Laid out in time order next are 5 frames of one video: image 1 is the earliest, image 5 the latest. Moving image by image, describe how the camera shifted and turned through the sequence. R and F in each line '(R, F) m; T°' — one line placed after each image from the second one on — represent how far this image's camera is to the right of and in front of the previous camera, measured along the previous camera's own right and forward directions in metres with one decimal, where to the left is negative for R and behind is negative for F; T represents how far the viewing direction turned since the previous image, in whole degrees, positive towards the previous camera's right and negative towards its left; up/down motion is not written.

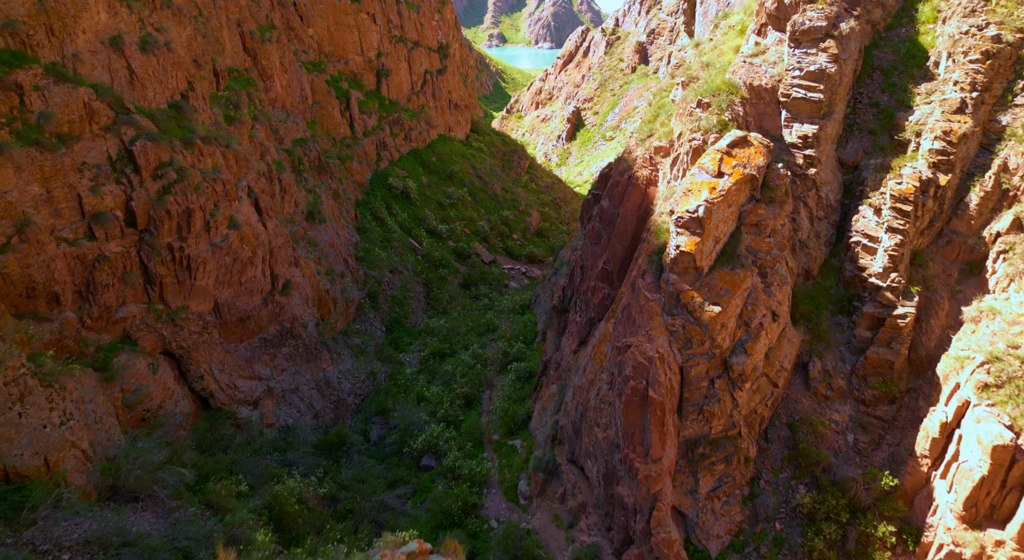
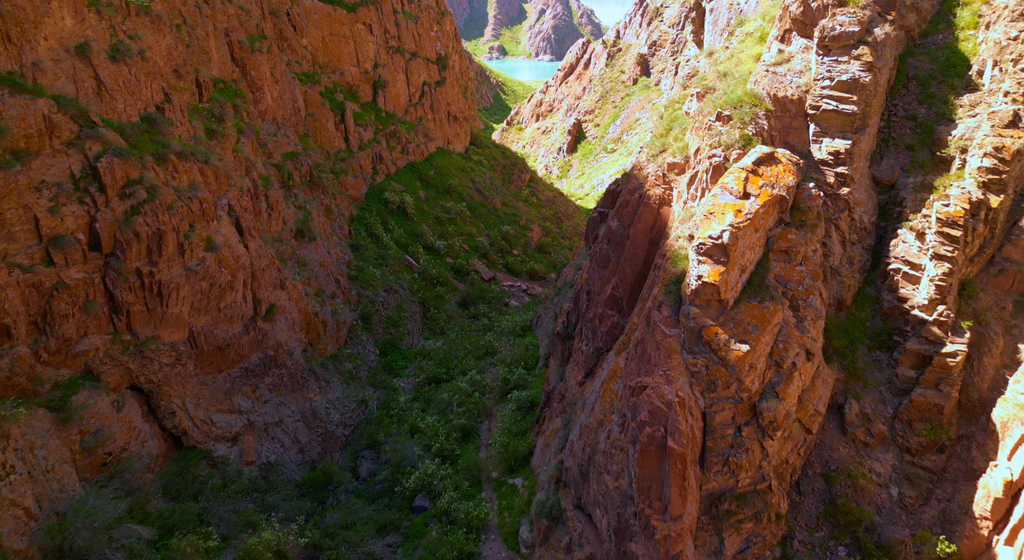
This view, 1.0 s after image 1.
(0.0, +1.4) m; 0°
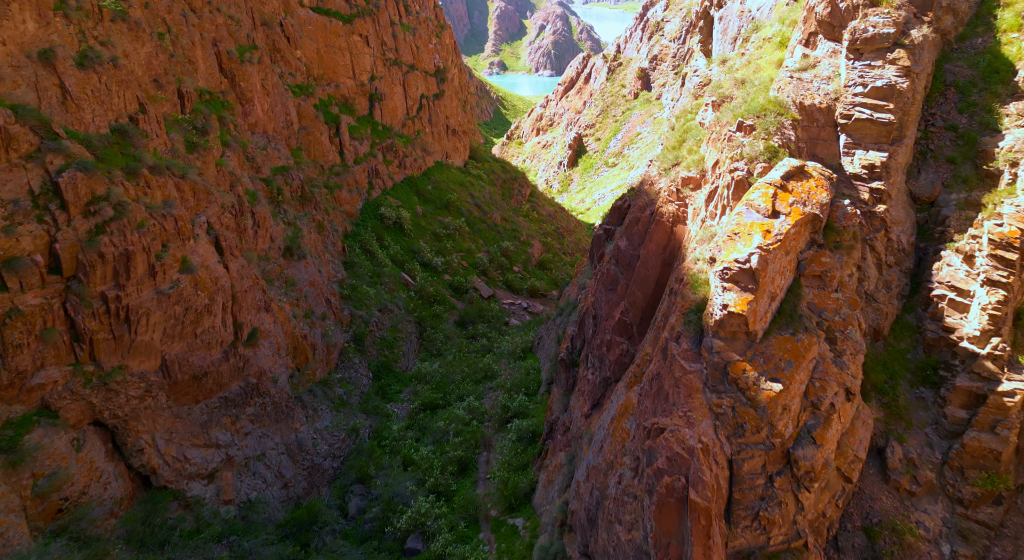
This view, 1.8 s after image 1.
(0.0, +1.3) m; 0°
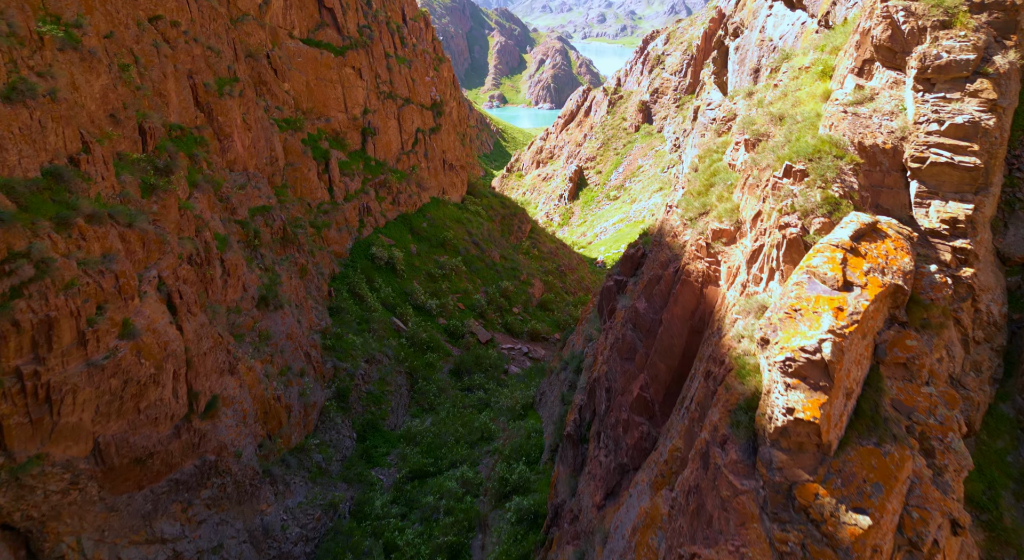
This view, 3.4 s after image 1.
(0.0, +2.3) m; 0°
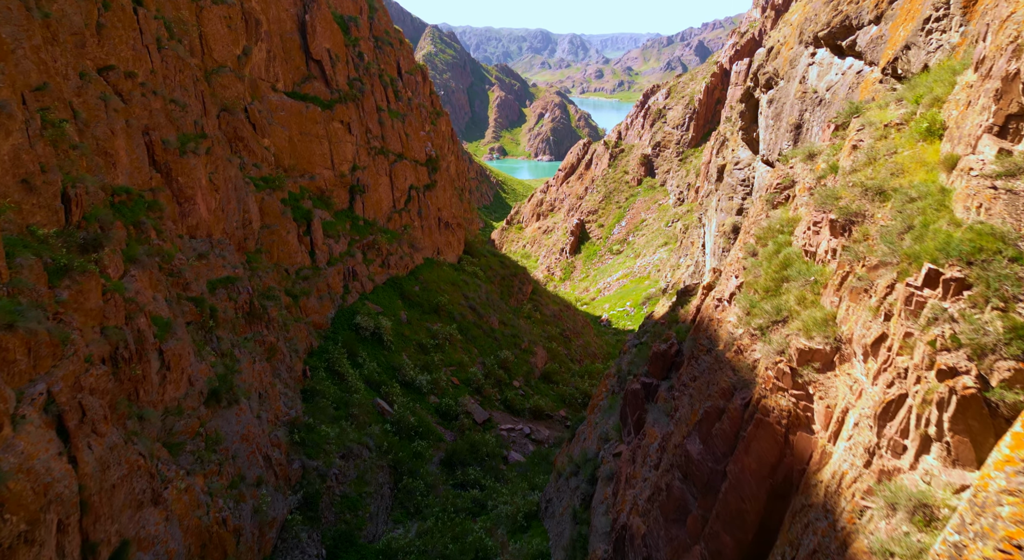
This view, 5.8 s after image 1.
(0.0, +3.4) m; 0°
